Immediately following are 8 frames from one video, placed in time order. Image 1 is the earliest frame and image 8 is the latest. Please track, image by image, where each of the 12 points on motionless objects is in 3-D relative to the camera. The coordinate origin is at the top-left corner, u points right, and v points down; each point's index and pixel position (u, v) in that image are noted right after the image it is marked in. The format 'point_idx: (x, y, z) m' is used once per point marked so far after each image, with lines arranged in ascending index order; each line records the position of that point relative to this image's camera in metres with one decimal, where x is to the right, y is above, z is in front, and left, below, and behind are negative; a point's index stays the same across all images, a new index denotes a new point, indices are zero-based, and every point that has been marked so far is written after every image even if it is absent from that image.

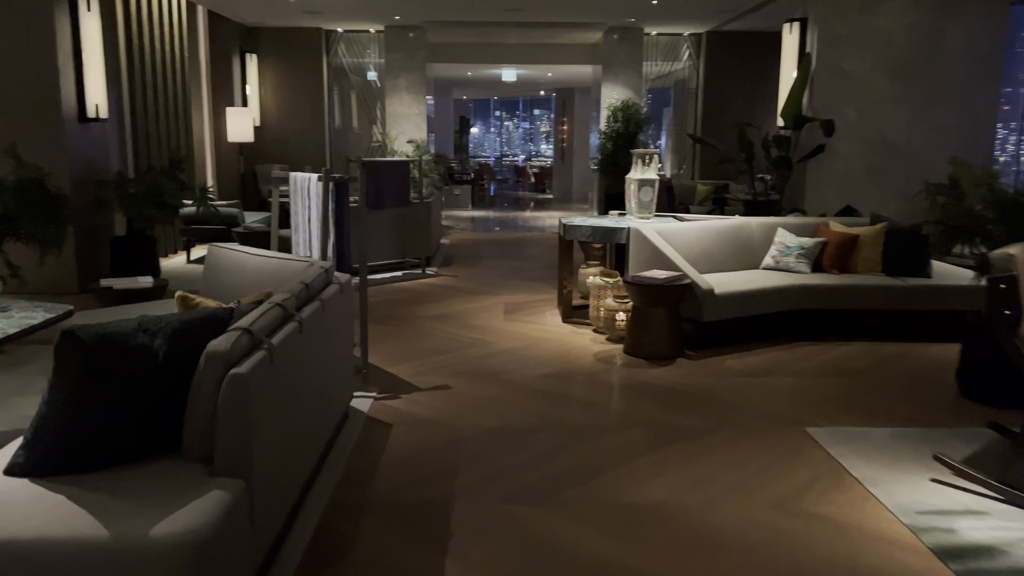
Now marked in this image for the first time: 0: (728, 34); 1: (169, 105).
0: (+2.7, +3.2, +10.4) m
1: (-3.5, +1.9, +8.4) m
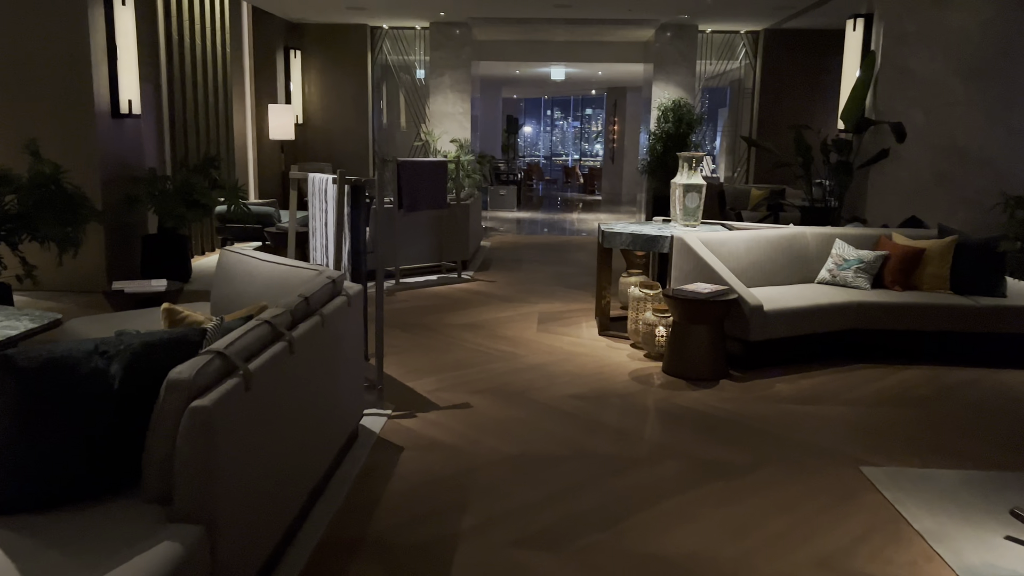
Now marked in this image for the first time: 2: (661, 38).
0: (+3.3, +3.1, +9.9) m
1: (-3.1, +1.9, +8.3) m
2: (+1.8, +3.1, +10.0) m
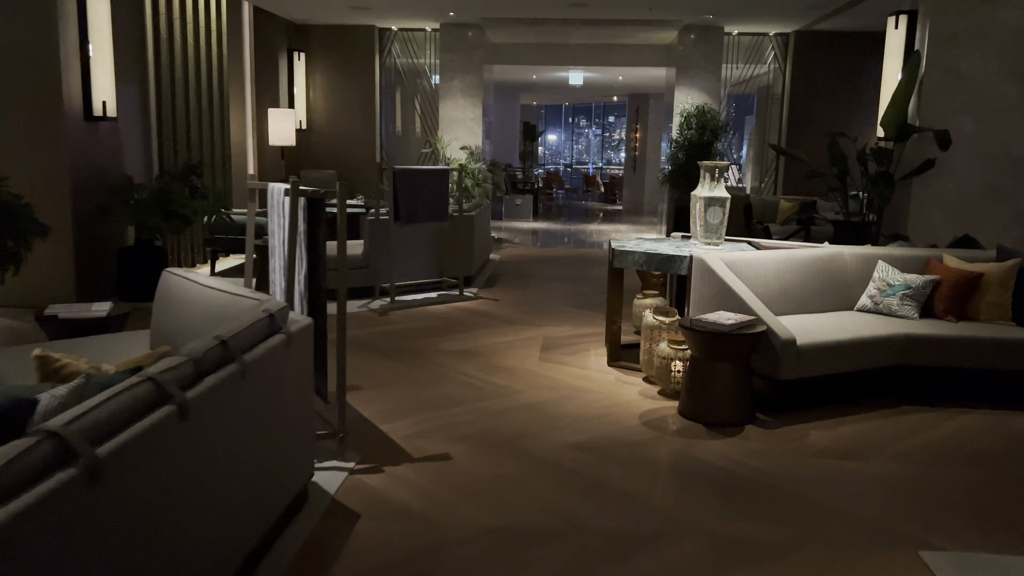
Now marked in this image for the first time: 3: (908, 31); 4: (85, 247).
0: (+3.5, +2.9, +9.3) m
1: (-3.0, +1.8, +7.8) m
2: (+2.0, +2.9, +9.4) m
3: (+3.0, +1.9, +6.1) m
4: (-2.9, +0.3, +5.6) m
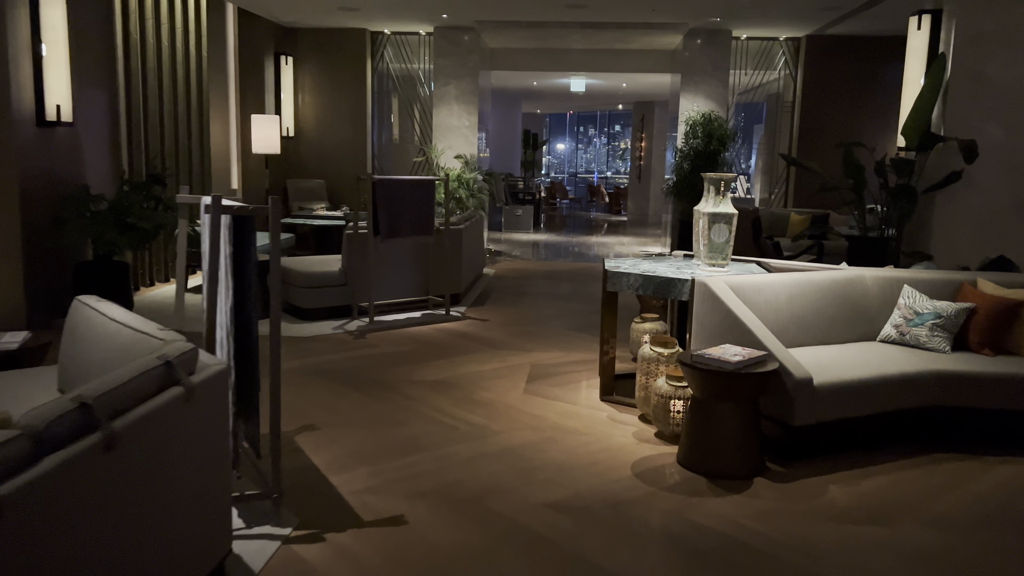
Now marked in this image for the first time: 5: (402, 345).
0: (+3.5, +2.7, +8.8) m
1: (-3.0, +1.6, +7.4) m
2: (+2.0, +2.7, +9.0) m
3: (+2.9, +1.8, +5.6) m
4: (-3.0, +0.2, +5.2) m
5: (-0.7, -0.4, +5.2) m
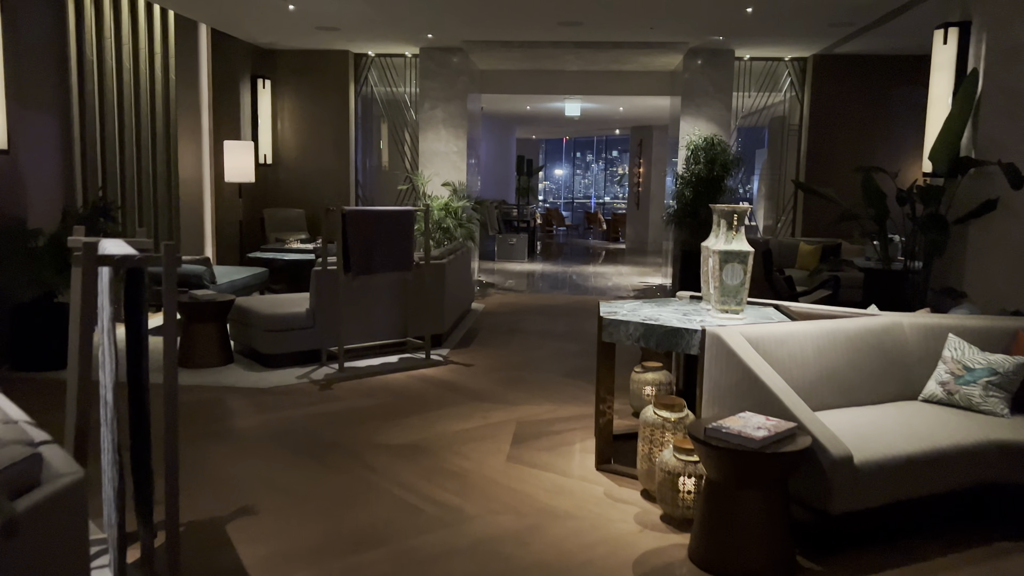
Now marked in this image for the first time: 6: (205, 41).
0: (+3.4, +2.4, +8.4) m
1: (-3.1, +1.3, +6.9) m
2: (+1.9, +2.3, +8.5) m
3: (+2.8, +1.5, +5.1) m
4: (-3.1, -0.1, +4.6) m
5: (-0.8, -0.6, +4.6) m
6: (-3.0, +2.4, +7.9) m
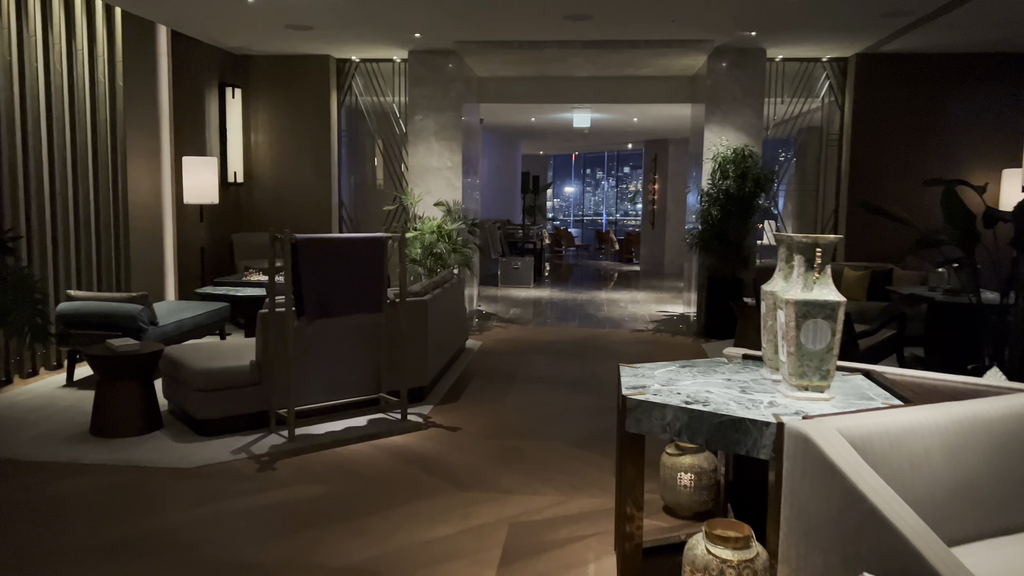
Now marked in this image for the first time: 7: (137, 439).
0: (+3.4, +2.1, +7.3) m
1: (-3.1, +1.0, +5.9) m
2: (+1.9, +2.0, +7.5) m
3: (+2.8, +1.3, +4.1) m
4: (-3.1, -0.3, +3.6) m
5: (-0.8, -0.8, +3.5) m
6: (-3.0, +2.1, +6.9) m
7: (-1.9, -0.8, +4.1) m
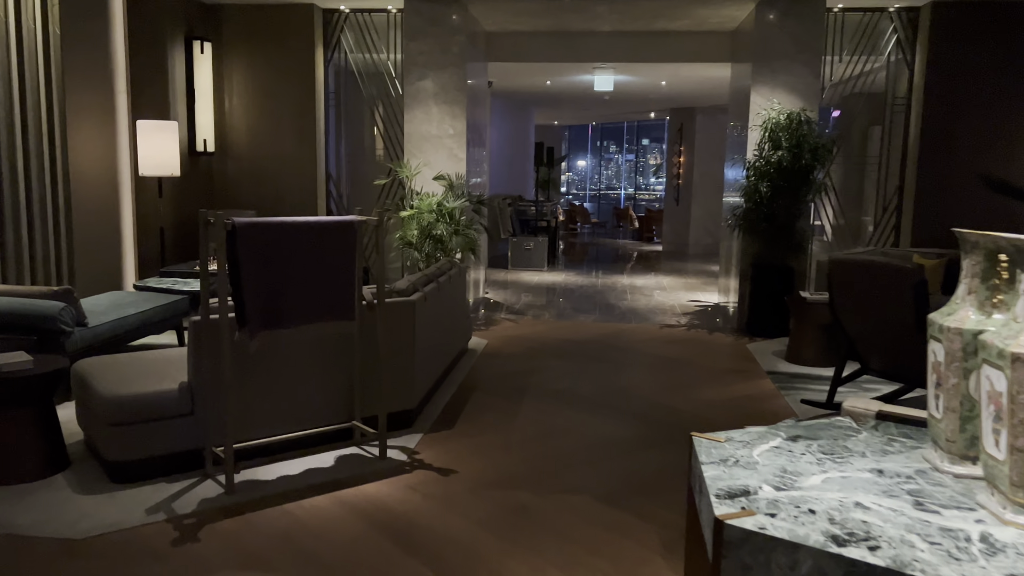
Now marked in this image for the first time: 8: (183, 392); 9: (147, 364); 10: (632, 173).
0: (+3.5, +2.2, +6.2) m
1: (-3.1, +1.1, +4.9) m
2: (+2.0, +2.1, +6.4) m
3: (+2.8, +1.3, +3.0) m
4: (-3.1, -0.3, +2.6) m
5: (-0.8, -0.9, +2.5) m
6: (-2.9, +2.2, +5.9) m
7: (-1.9, -0.8, +3.1) m
8: (-1.3, -0.4, +3.2) m
9: (-1.5, -0.3, +3.4) m
10: (+2.5, +2.4, +17.2) m
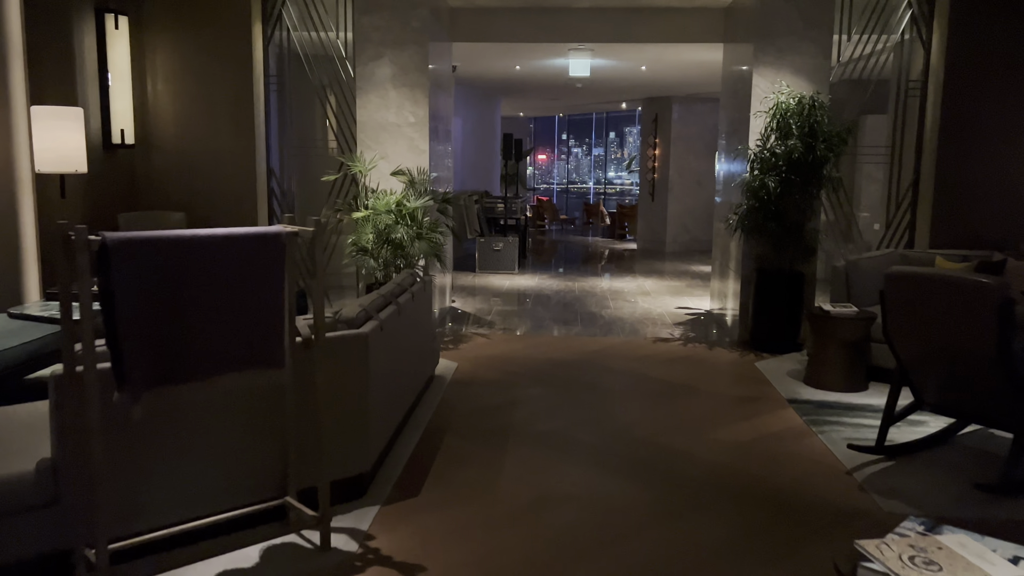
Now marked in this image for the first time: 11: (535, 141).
0: (+3.3, +2.1, +5.5) m
1: (-3.2, +0.9, +3.9) m
2: (+1.8, +2.0, +5.6) m
3: (+2.8, +1.2, +2.2) m
4: (-3.1, -0.5, +1.7) m
5: (-0.8, -1.0, +1.7) m
6: (-3.1, +2.1, +4.9) m
7: (-1.9, -0.9, +2.2) m
8: (-1.3, -0.5, +2.3) m
9: (-1.6, -0.4, +2.5) m
10: (+1.8, +2.5, +16.4) m
11: (+0.5, +3.1, +17.1) m
